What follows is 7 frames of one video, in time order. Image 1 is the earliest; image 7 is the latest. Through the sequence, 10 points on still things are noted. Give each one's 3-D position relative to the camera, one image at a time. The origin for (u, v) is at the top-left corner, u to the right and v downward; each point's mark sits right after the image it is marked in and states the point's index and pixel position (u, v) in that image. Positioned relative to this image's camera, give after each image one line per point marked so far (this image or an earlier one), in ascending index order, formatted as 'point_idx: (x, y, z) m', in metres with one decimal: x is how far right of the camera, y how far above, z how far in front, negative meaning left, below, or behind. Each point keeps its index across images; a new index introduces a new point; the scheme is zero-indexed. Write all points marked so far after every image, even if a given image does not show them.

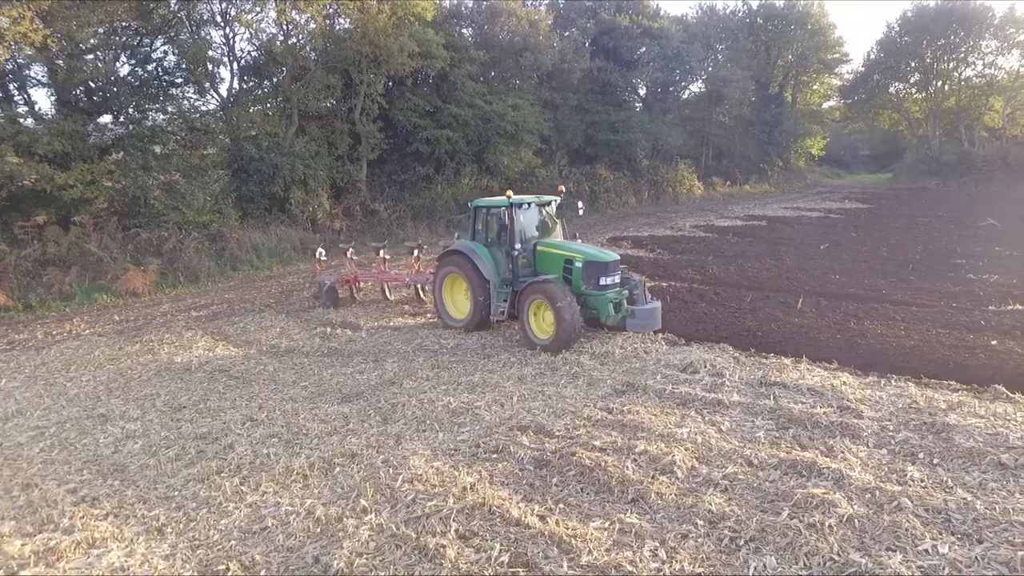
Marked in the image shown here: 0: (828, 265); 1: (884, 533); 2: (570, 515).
0: (+4.8, +0.4, +12.0) m
1: (+1.9, -1.3, +4.0) m
2: (+0.2, -1.3, +4.3) m
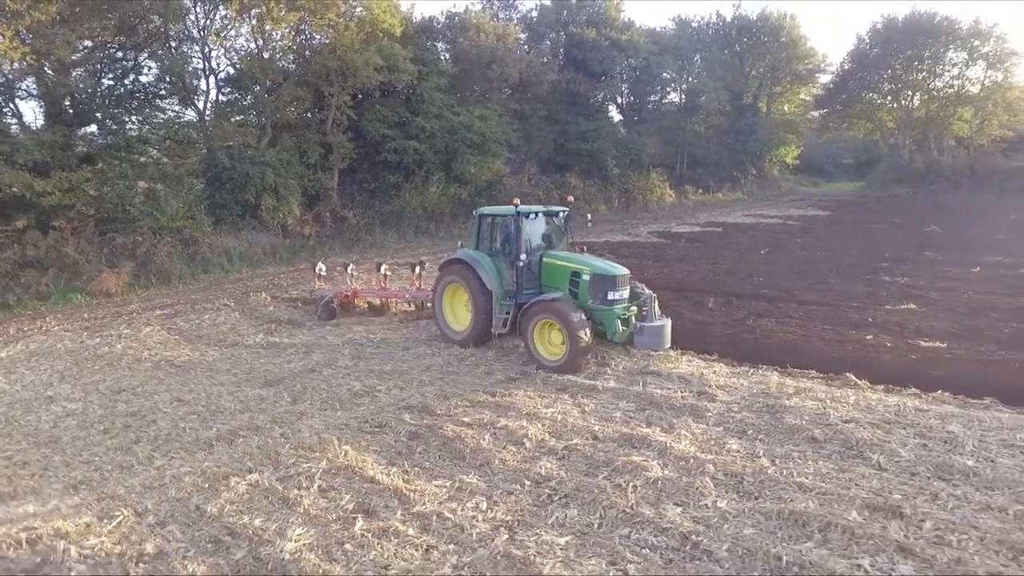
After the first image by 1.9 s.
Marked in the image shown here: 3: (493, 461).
0: (+4.0, +0.4, +12.7) m
1: (+1.0, -1.3, +4.7) m
2: (-0.7, -1.3, +5.1) m
3: (-0.2, -1.2, +5.3) m
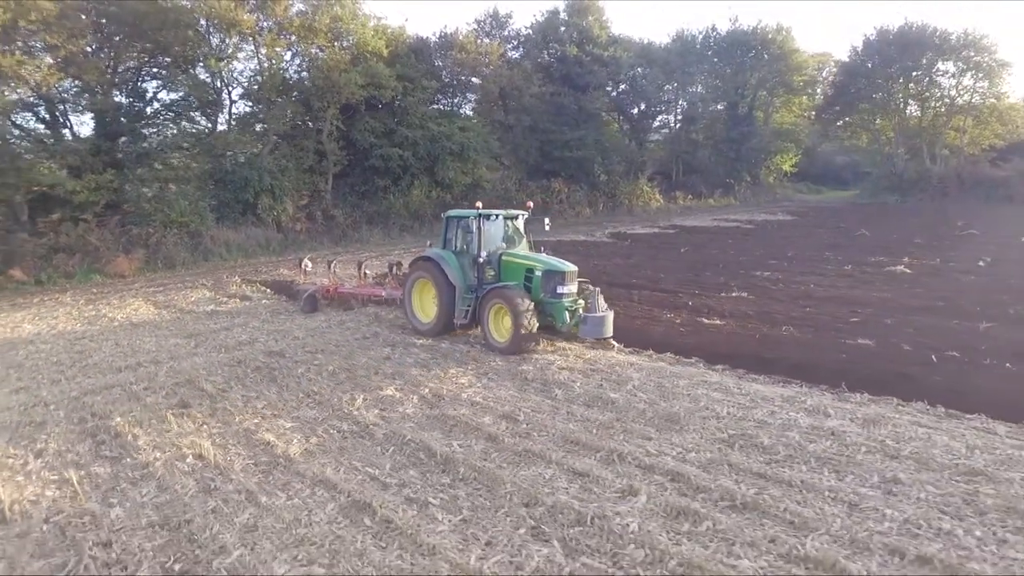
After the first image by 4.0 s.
0: (+2.7, +0.5, +14.5) m
1: (-1.1, -1.1, +6.8) m
2: (-2.8, -1.0, +7.4) m
3: (-2.2, -1.0, +7.5) m
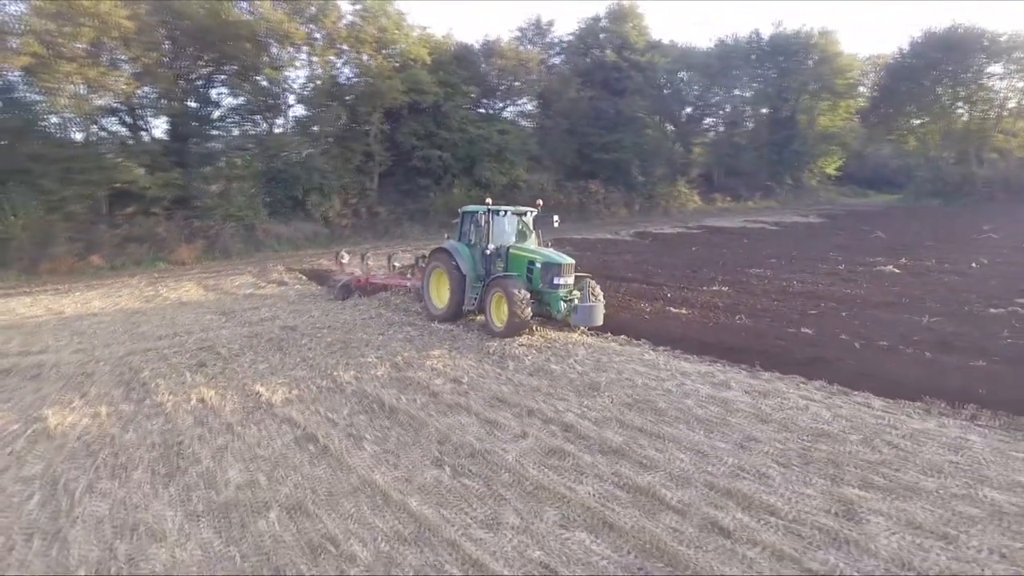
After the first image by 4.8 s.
0: (+3.0, +0.6, +15.4) m
1: (-1.6, -0.9, +8.1) m
2: (-3.2, -0.8, +8.8) m
3: (-2.6, -0.8, +8.9) m
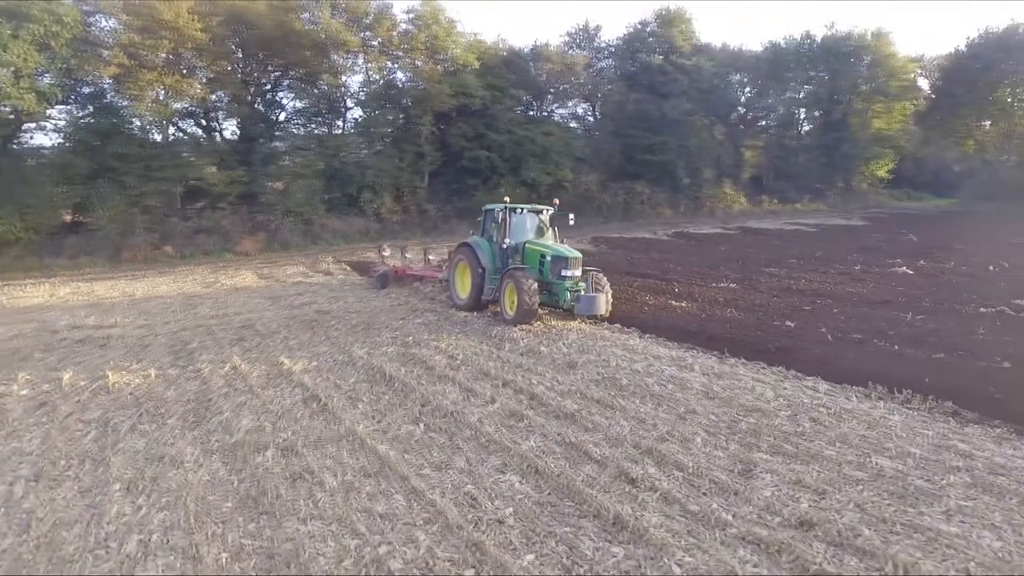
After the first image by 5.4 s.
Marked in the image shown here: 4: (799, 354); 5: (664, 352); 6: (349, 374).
0: (+3.7, +0.7, +16.0) m
1: (-1.6, -0.7, +9.2) m
2: (-3.2, -0.6, +10.1) m
3: (-2.6, -0.6, +10.1) m
4: (+3.2, -0.7, +8.4) m
5: (+1.8, -0.7, +8.6) m
6: (-1.8, -0.9, +8.1) m
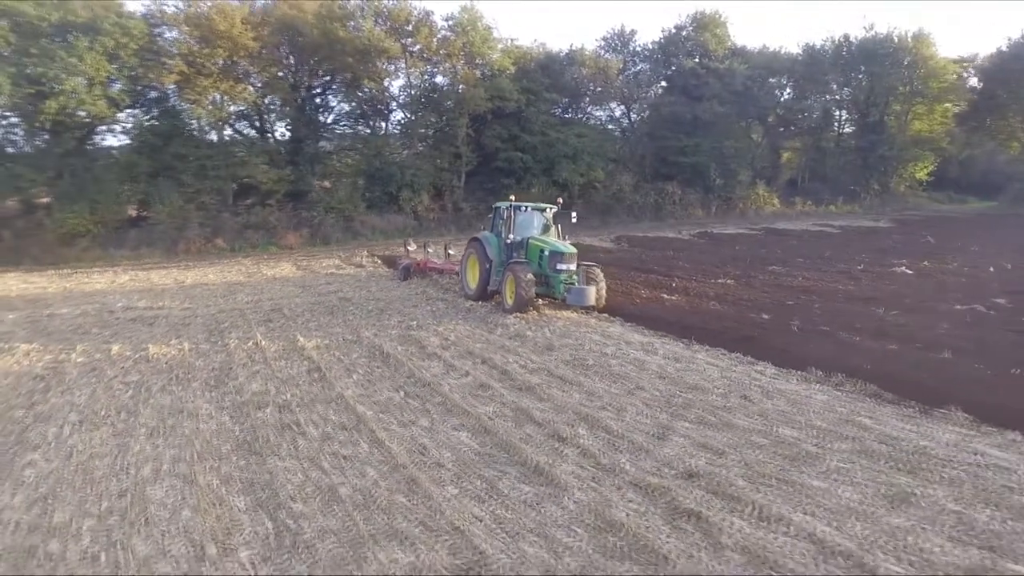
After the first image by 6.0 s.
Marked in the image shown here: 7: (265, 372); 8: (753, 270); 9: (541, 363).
0: (+4.1, +0.7, +16.7) m
1: (-1.8, -0.6, +10.4) m
2: (-3.2, -0.4, +11.3) m
3: (-2.6, -0.4, +11.3) m
4: (+3.1, -0.7, +9.2) m
5: (+1.6, -0.6, +9.4) m
6: (-2.0, -0.8, +9.3) m
7: (-2.7, -0.9, +8.3) m
8: (+4.7, +0.3, +14.4) m
9: (+0.3, -0.9, +8.5) m
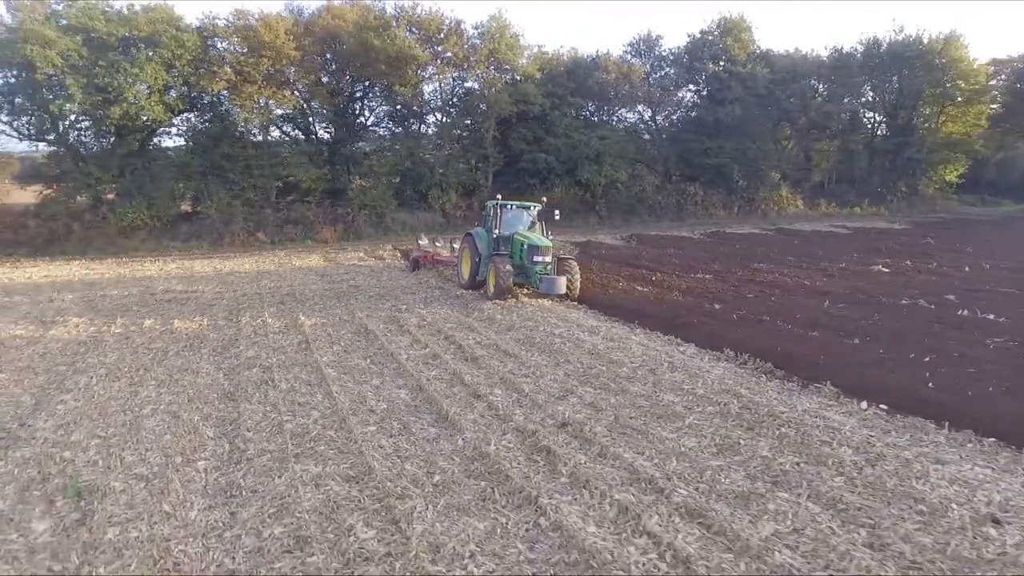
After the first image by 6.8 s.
0: (+4.2, +0.8, +17.7) m
1: (-2.1, -0.4, +11.8) m
2: (-3.5, -0.2, +12.9) m
3: (-2.9, -0.2, +12.9) m
4: (+2.6, -0.6, +10.3) m
5: (+1.1, -0.5, +10.6) m
6: (-2.4, -0.6, +10.8) m
7: (-3.3, -0.7, +9.9) m
8: (+4.6, +0.4, +15.4) m
9: (-0.2, -0.7, +9.8) m
